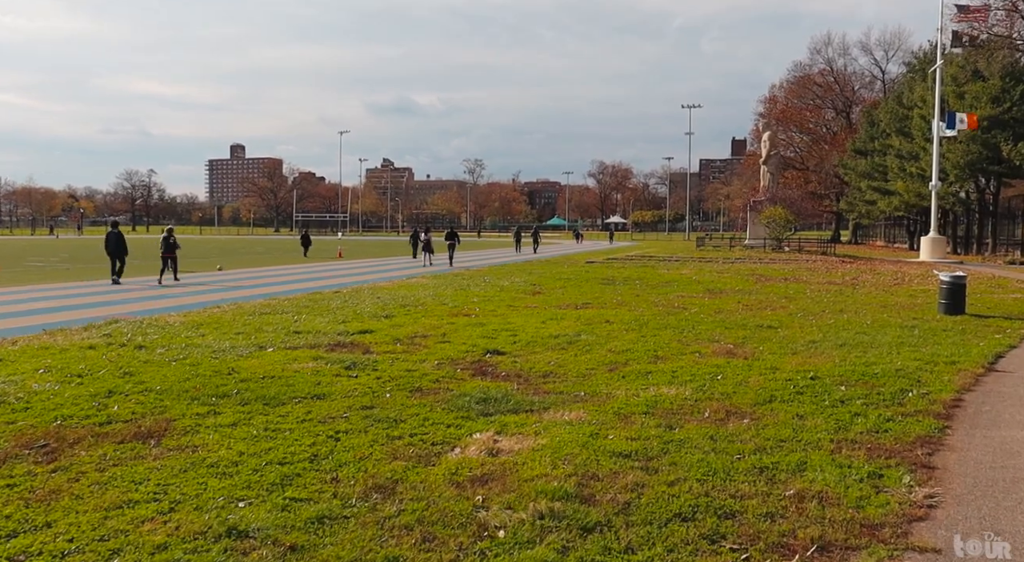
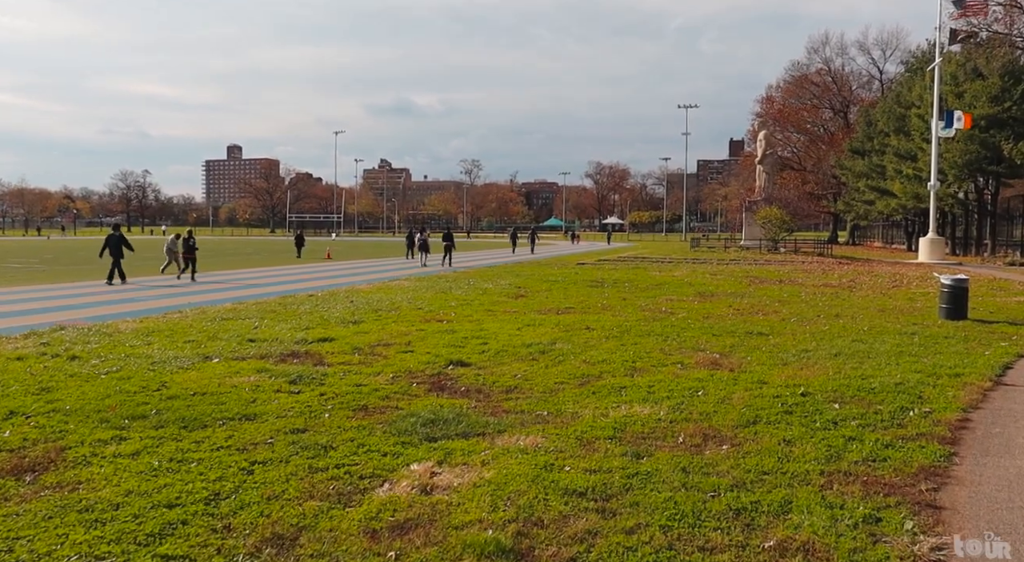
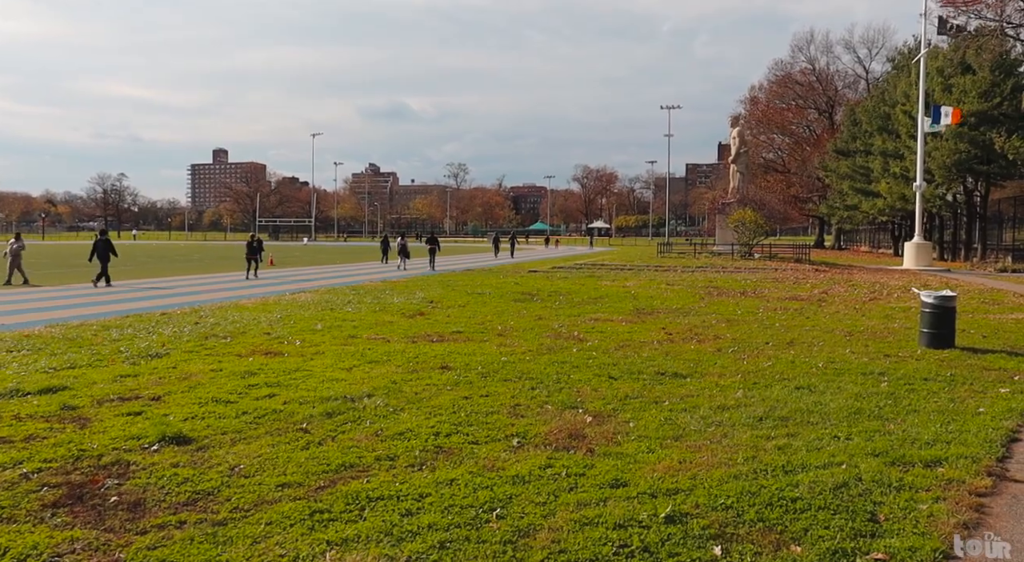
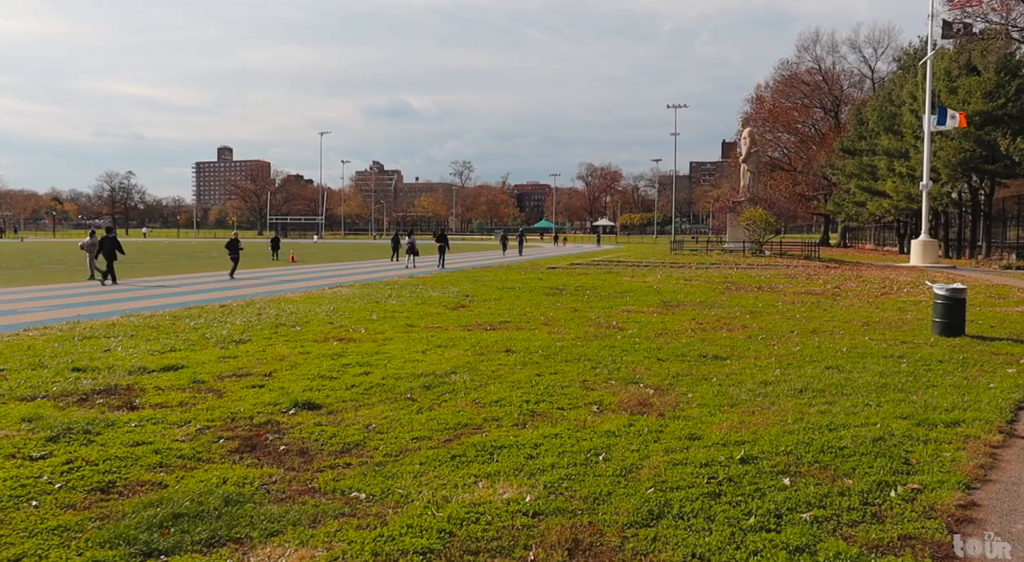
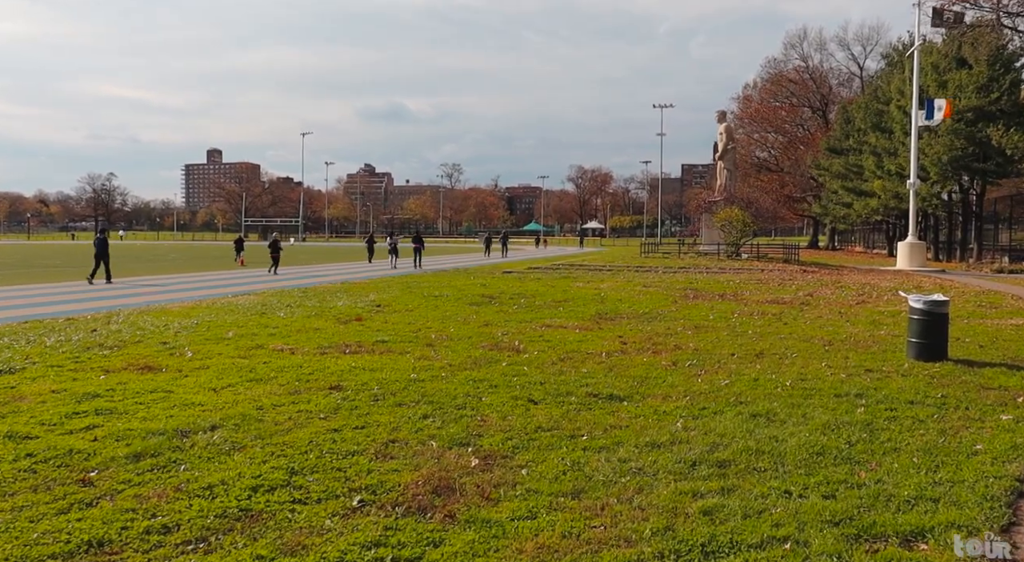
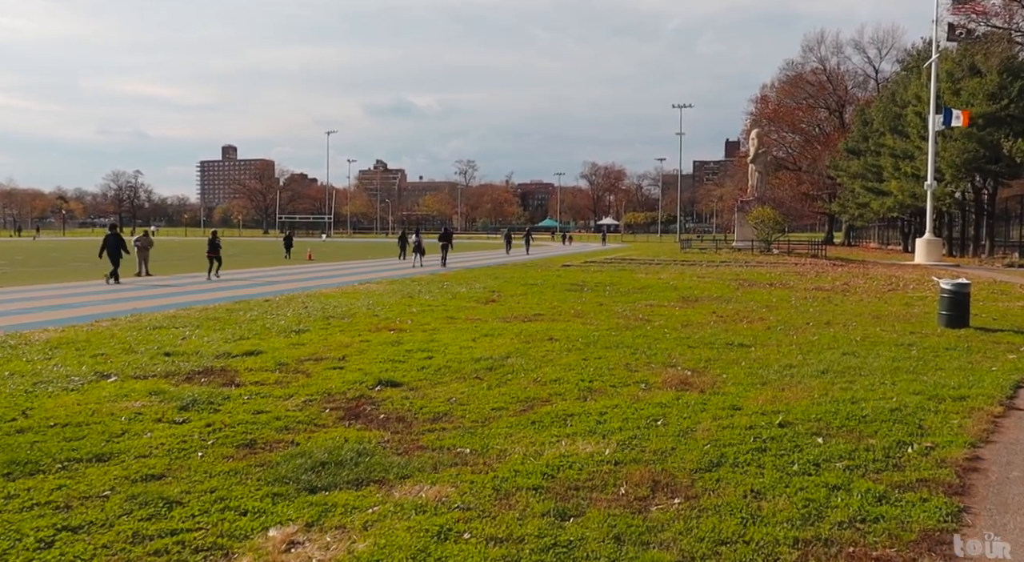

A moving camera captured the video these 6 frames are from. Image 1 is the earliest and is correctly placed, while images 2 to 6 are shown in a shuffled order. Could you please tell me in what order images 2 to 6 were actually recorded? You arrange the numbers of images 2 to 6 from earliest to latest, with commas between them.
2, 6, 4, 3, 5
